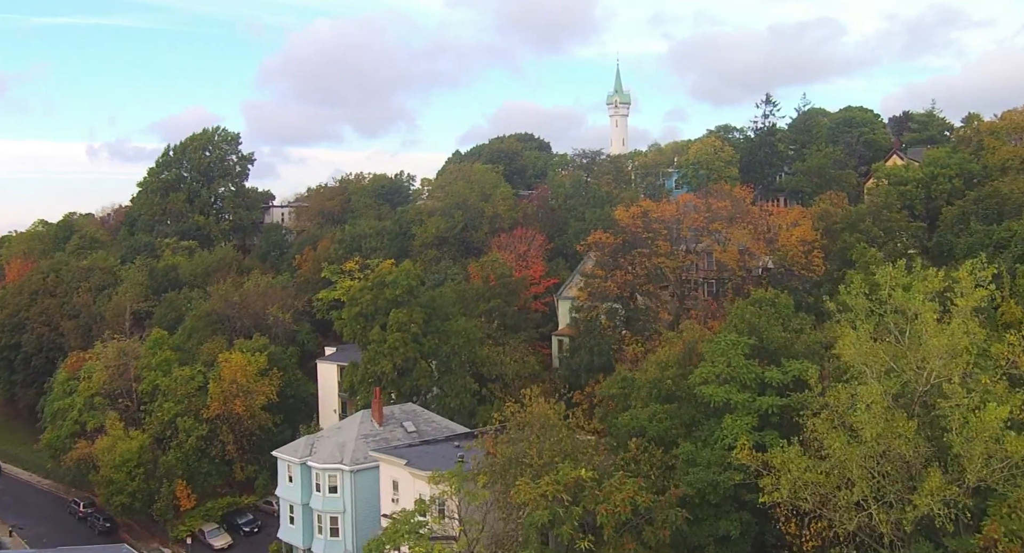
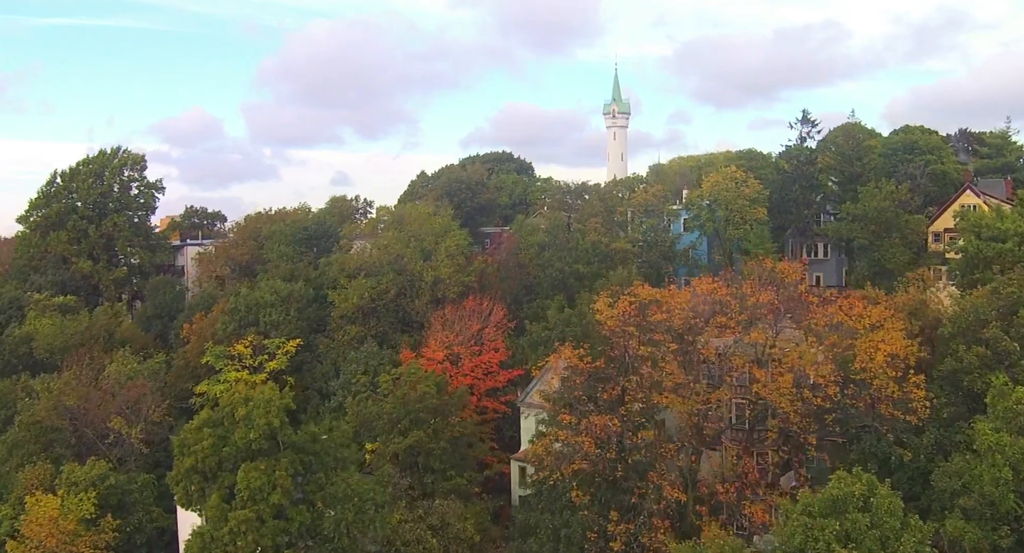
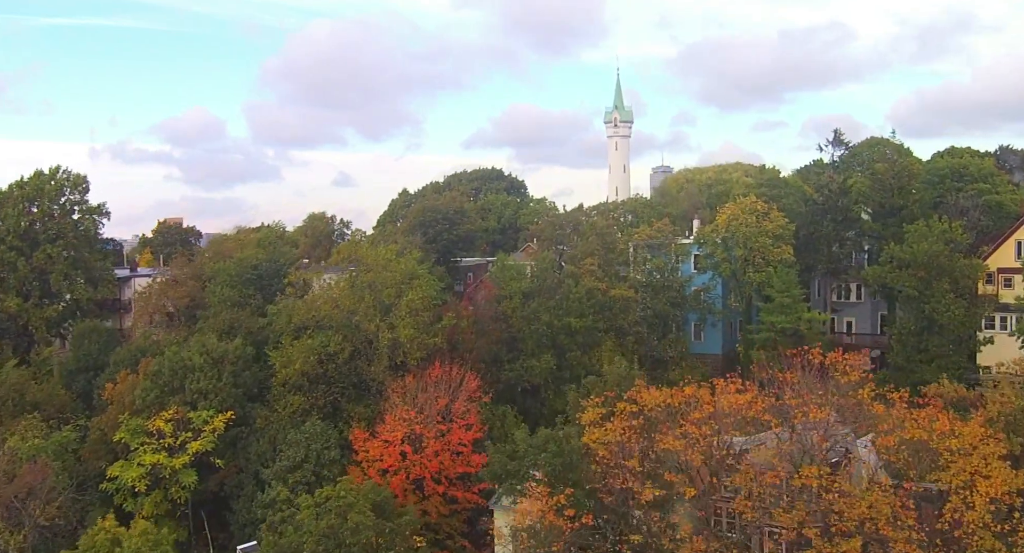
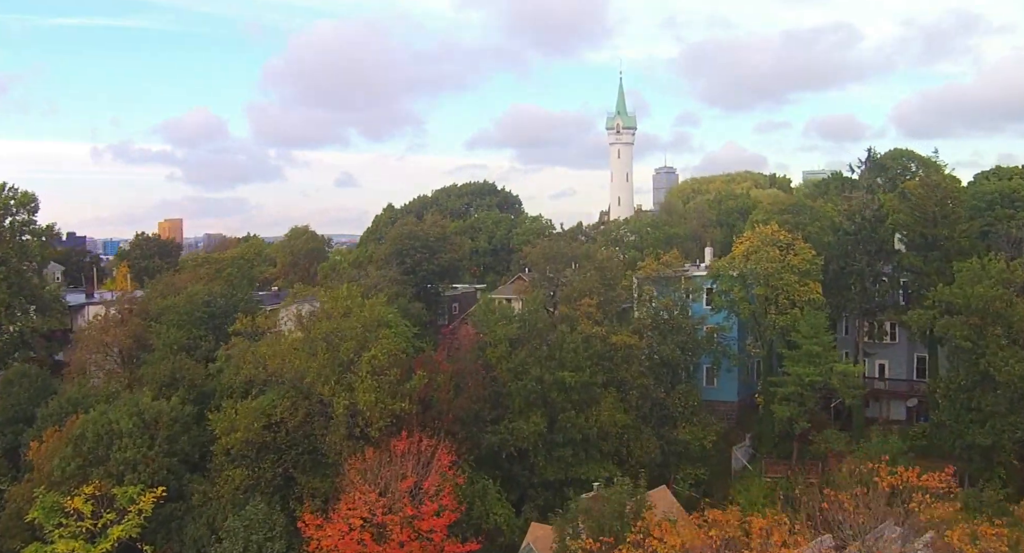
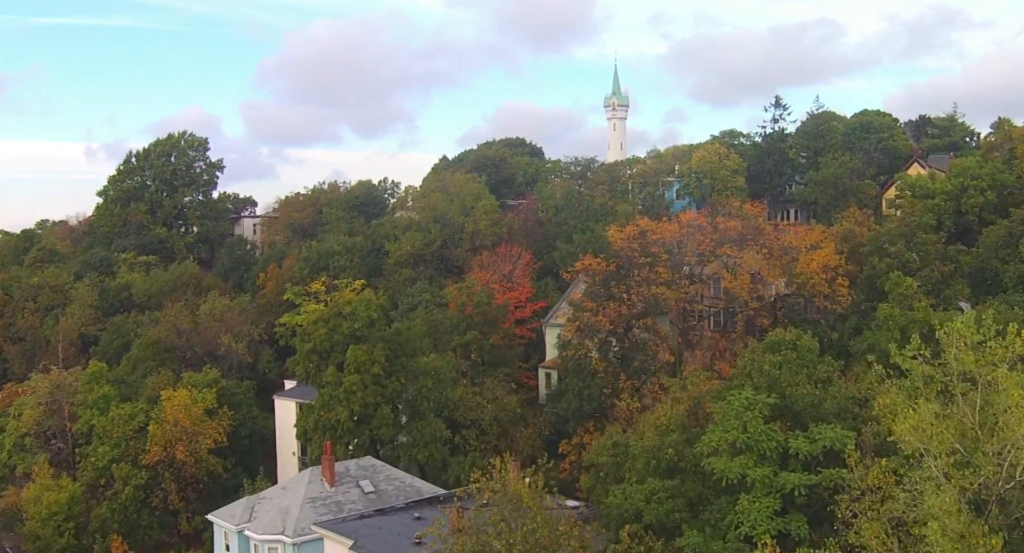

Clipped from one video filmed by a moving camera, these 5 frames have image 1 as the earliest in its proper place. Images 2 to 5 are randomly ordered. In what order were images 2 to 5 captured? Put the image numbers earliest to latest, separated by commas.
5, 2, 3, 4
